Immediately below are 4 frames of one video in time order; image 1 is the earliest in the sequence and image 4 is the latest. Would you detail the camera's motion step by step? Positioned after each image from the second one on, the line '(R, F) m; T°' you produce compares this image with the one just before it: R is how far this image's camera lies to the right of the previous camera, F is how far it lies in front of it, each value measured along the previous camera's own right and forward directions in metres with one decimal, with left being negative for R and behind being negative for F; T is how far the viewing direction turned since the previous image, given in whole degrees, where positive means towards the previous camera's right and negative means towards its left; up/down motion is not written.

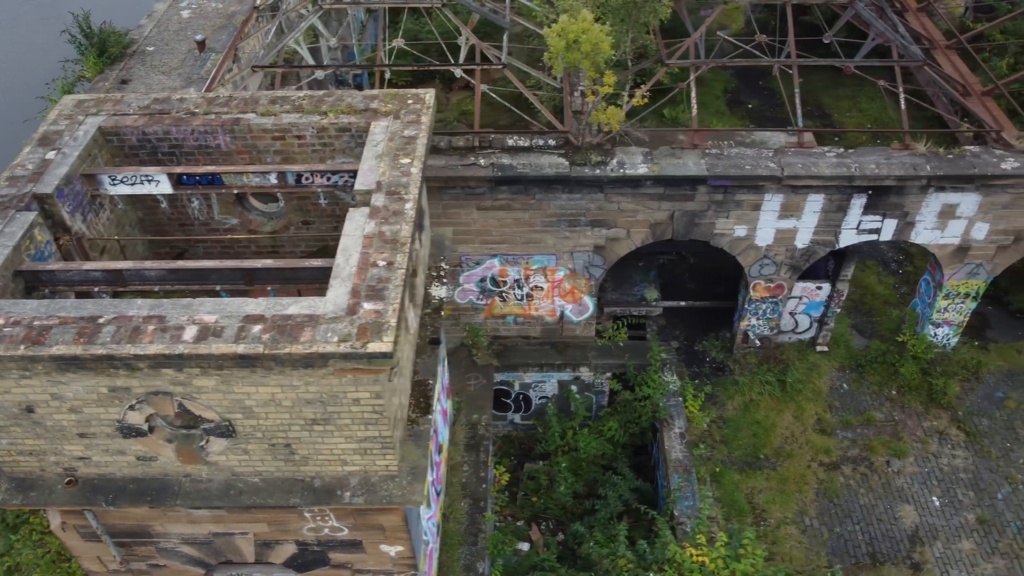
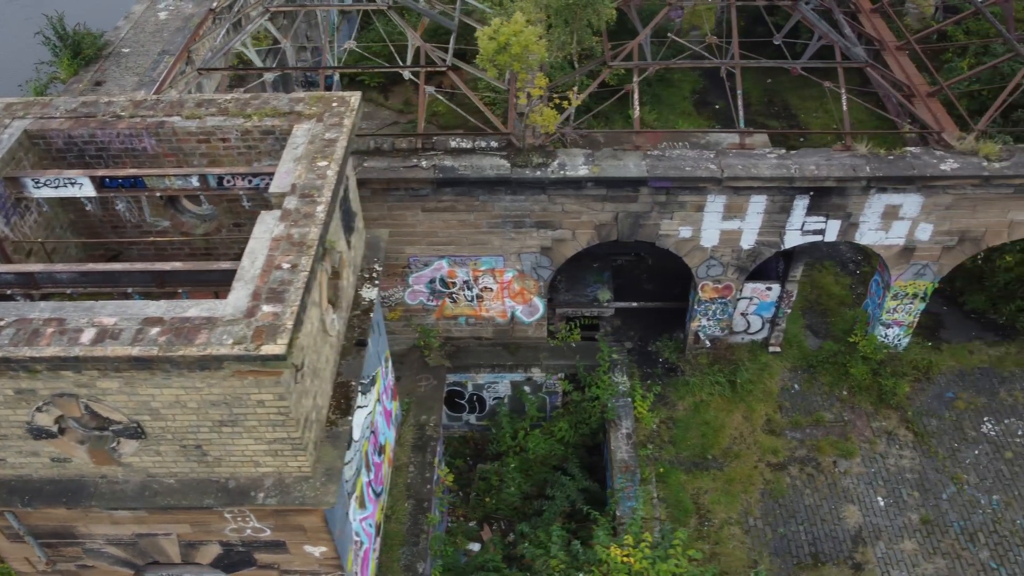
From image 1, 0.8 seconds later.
(+0.7, 0.0) m; 0°
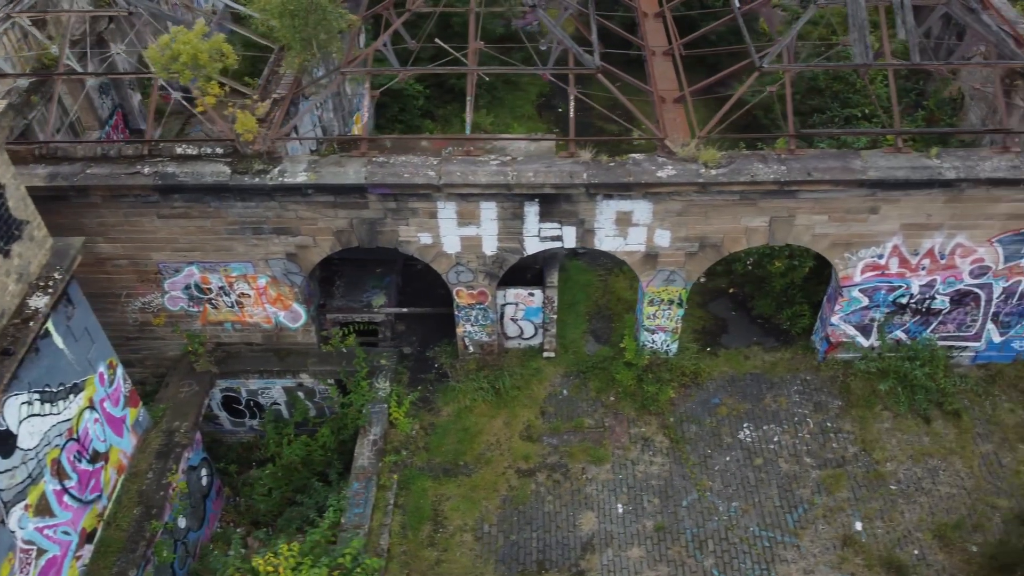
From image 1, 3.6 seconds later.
(+3.4, 0.0) m; 0°
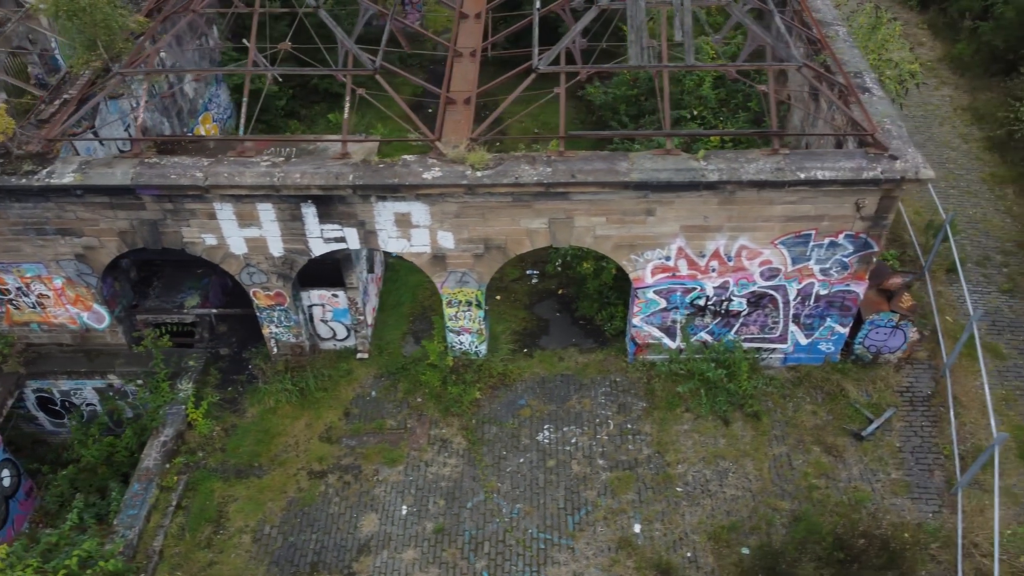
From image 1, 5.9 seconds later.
(+2.8, 0.0) m; 0°
